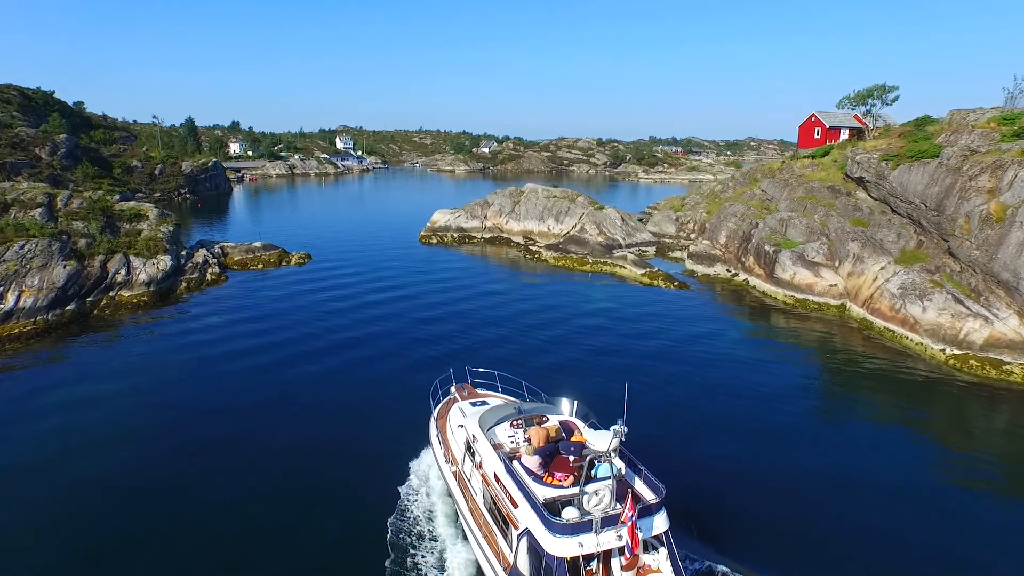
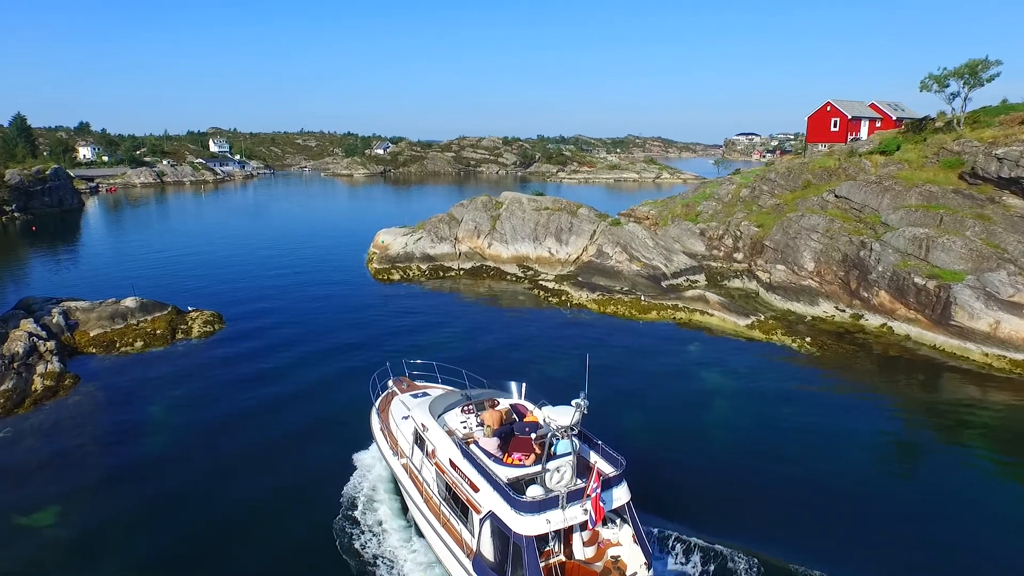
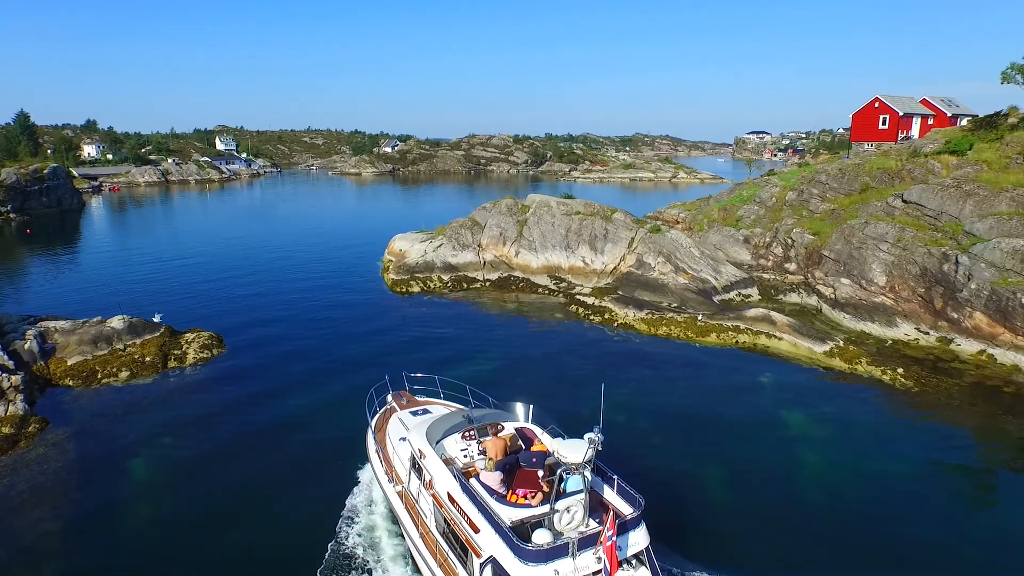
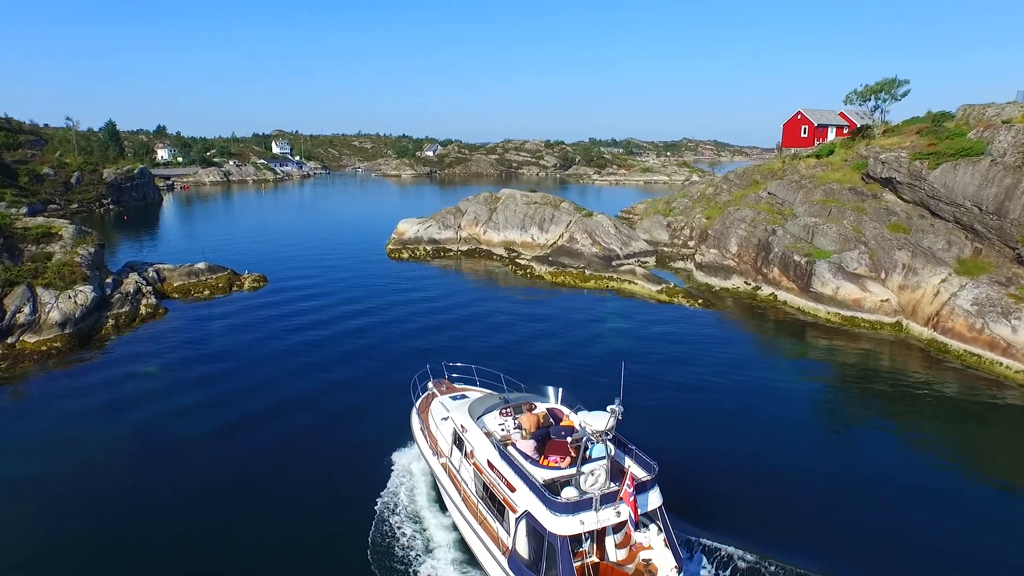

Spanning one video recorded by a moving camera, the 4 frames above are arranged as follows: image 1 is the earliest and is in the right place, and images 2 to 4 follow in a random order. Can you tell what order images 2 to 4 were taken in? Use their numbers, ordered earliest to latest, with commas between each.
4, 2, 3
